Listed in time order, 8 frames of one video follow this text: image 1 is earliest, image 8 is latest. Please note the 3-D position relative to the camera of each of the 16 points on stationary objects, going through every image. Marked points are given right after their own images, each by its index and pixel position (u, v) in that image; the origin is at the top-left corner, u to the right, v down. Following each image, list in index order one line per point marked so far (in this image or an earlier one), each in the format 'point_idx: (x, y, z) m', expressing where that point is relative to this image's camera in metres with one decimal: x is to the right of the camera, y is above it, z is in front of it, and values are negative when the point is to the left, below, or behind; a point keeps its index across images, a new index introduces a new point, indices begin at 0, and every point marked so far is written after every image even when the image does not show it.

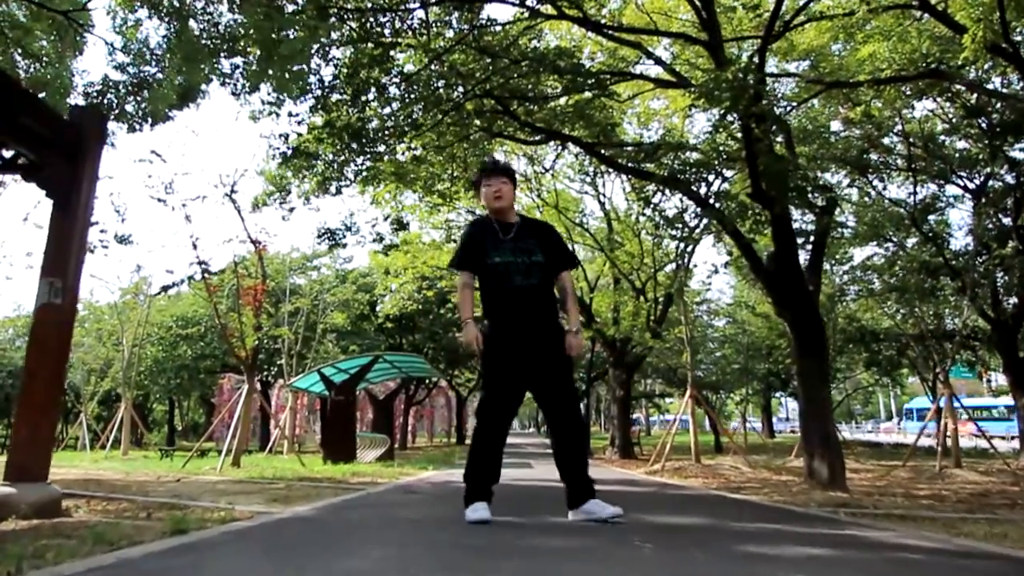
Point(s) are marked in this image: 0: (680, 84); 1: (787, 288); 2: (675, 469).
0: (+1.8, +2.2, +9.9) m
1: (+2.8, -0.1, +9.1) m
2: (+2.5, -2.8, +14.0) m
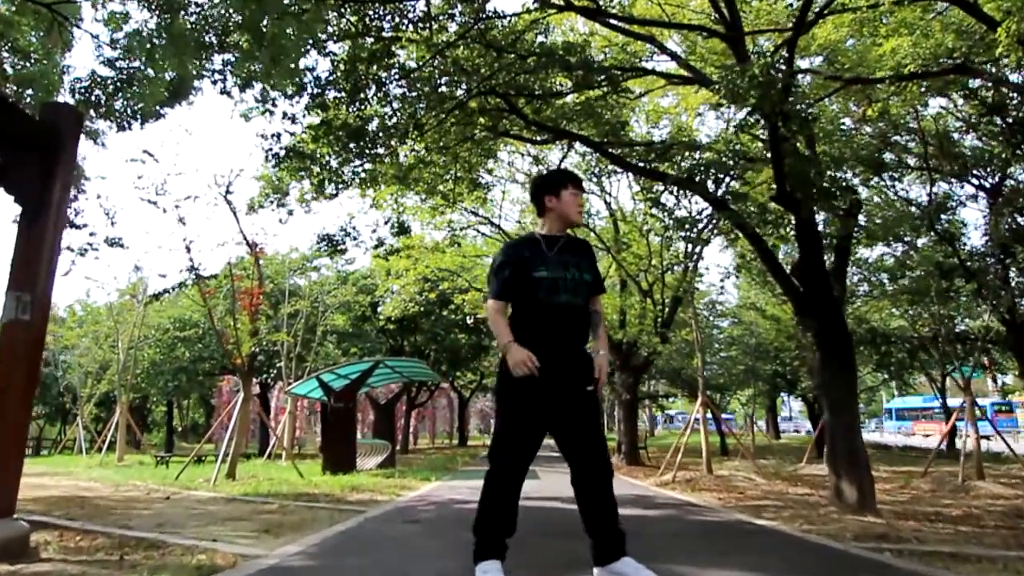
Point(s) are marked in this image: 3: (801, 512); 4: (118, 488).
0: (+1.9, +2.1, +9.4) m
1: (+2.9, -0.2, +8.6) m
2: (+2.6, -2.8, +13.5) m
3: (+2.5, -2.0, +8.0) m
4: (-5.3, -2.7, +12.3) m
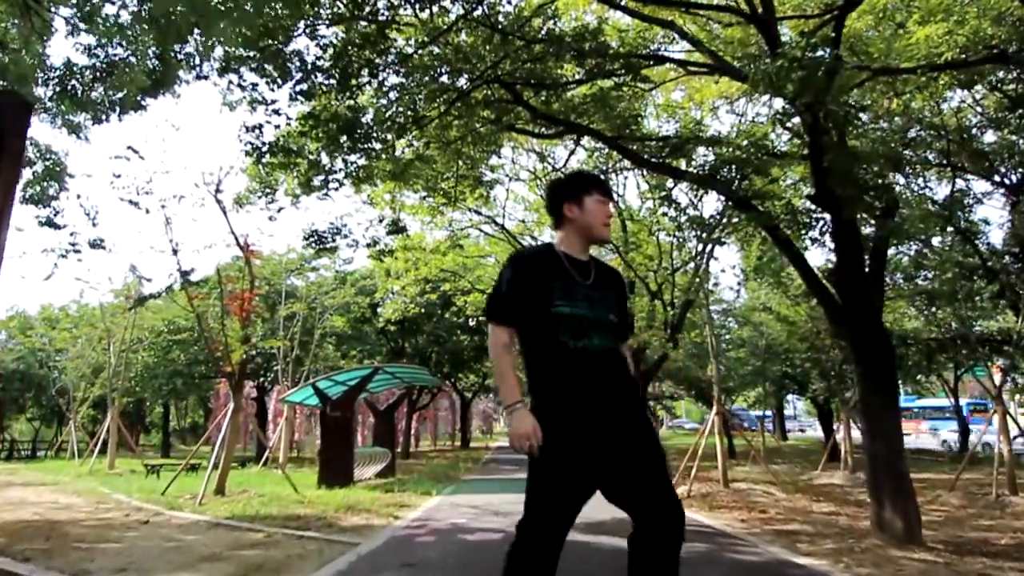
0: (+1.9, +2.1, +8.6) m
1: (+3.0, -0.3, +7.8) m
2: (+2.6, -2.9, +12.7) m
3: (+2.6, -2.0, +7.3) m
4: (-5.2, -2.7, +11.6) m
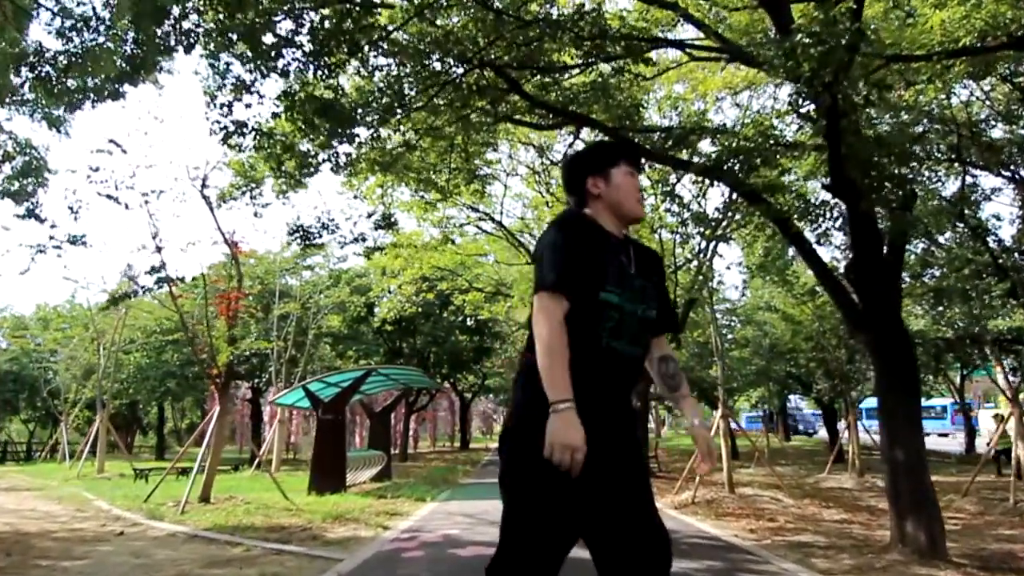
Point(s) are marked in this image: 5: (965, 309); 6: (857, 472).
0: (+1.9, +2.1, +8.1) m
1: (+2.9, -0.2, +7.4) m
2: (+2.6, -2.8, +12.2) m
3: (+2.6, -2.0, +6.8) m
4: (-5.3, -2.7, +11.1) m
5: (+9.7, -0.5, +19.8) m
6: (+7.3, -3.9, +19.4) m
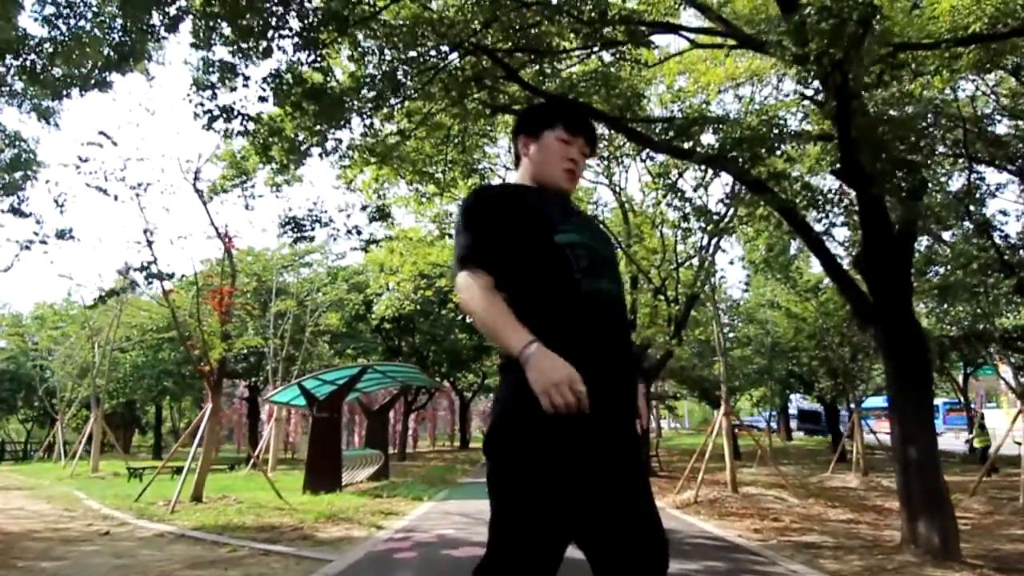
0: (+1.9, +2.2, +7.9) m
1: (+2.9, -0.2, +7.1) m
2: (+2.6, -2.8, +12.0) m
3: (+2.5, -1.9, +6.5) m
4: (-5.3, -2.7, +10.9) m
5: (+9.7, -0.4, +19.5) m
6: (+7.3, -3.8, +19.1) m
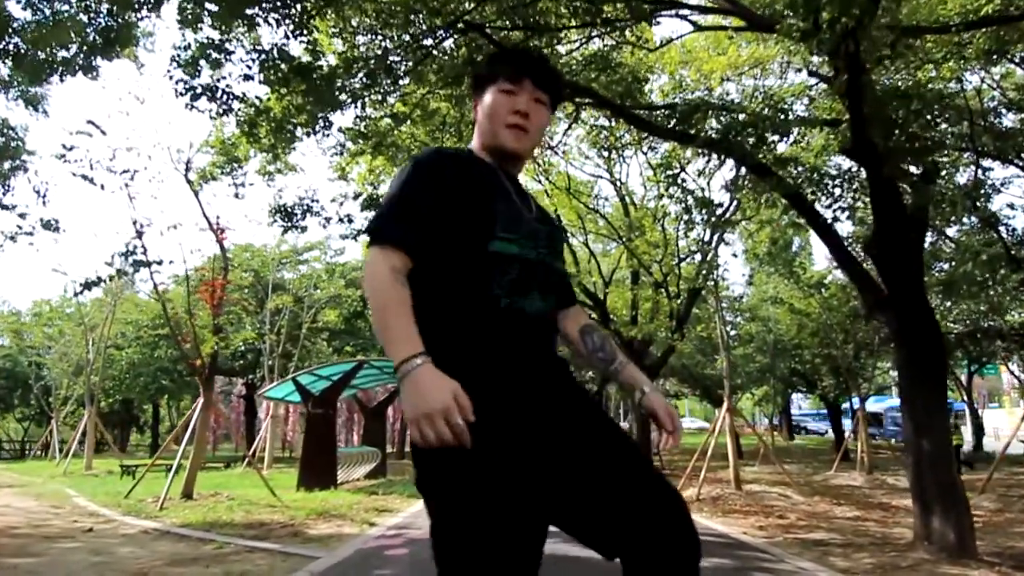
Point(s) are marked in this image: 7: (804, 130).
0: (+1.8, +2.3, +7.6) m
1: (+2.9, -0.1, +6.8) m
2: (+2.6, -2.7, +11.7) m
3: (+2.5, -1.8, +6.2) m
4: (-5.3, -2.6, +10.6) m
5: (+9.7, -0.3, +19.3) m
6: (+7.3, -3.7, +18.8) m
7: (+2.7, +1.5, +8.5) m
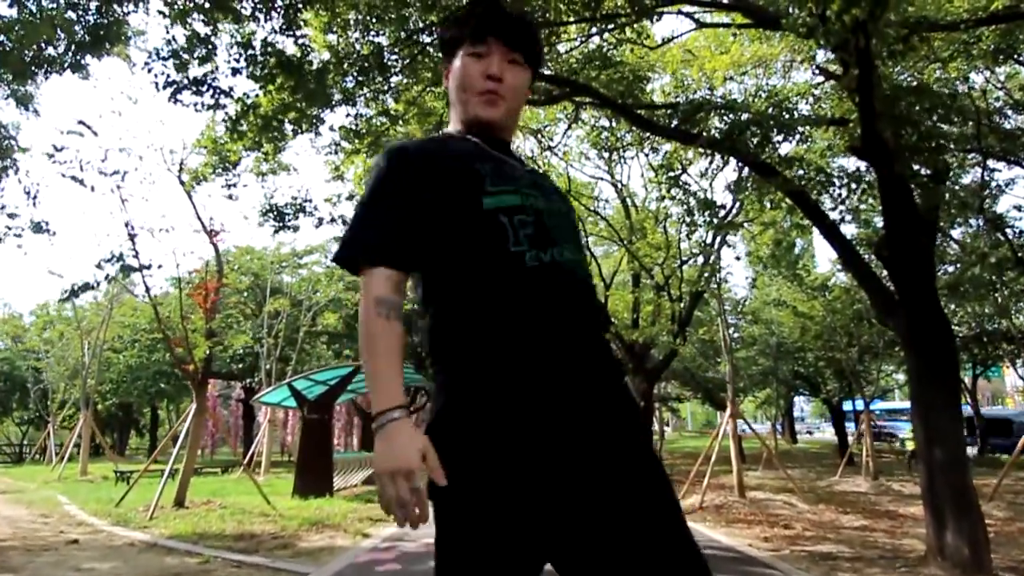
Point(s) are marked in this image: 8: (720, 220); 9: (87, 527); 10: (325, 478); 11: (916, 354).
0: (+1.8, +2.2, +7.4) m
1: (+2.8, -0.1, +6.6) m
2: (+2.5, -2.7, +11.4) m
3: (+2.5, -1.9, +6.0) m
4: (-5.3, -2.6, +10.4) m
5: (+9.7, -0.4, +19.0) m
6: (+7.3, -3.8, +18.6) m
7: (+2.7, +1.4, +8.3) m
8: (+2.7, +0.9, +12.0) m
9: (-4.3, -2.4, +9.3) m
10: (-2.8, -2.9, +14.1) m
11: (+2.9, -0.5, +6.6) m
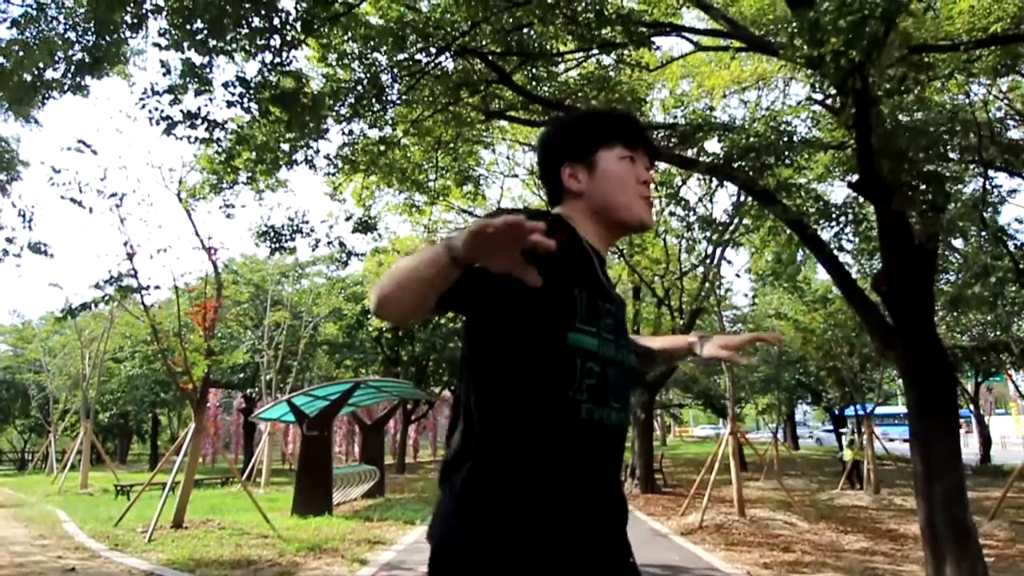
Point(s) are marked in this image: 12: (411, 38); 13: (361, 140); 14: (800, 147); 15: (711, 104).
0: (+1.8, +2.0, +7.3) m
1: (+2.8, -0.3, +6.5) m
2: (+2.5, -2.9, +11.4) m
3: (+2.5, -2.1, +6.0) m
4: (-5.3, -2.8, +10.3) m
5: (+9.7, -0.6, +19.0) m
6: (+7.3, -4.0, +18.5) m
7: (+2.7, +1.2, +8.3) m
8: (+2.7, +0.7, +11.9) m
9: (-4.3, -2.7, +9.3) m
10: (-2.8, -3.1, +14.1) m
11: (+2.9, -0.7, +6.6) m
12: (-0.8, +2.0, +7.4) m
13: (-1.4, +1.4, +8.9) m
14: (+2.5, +1.2, +8.0) m
15: (+2.9, +2.6, +13.2) m
